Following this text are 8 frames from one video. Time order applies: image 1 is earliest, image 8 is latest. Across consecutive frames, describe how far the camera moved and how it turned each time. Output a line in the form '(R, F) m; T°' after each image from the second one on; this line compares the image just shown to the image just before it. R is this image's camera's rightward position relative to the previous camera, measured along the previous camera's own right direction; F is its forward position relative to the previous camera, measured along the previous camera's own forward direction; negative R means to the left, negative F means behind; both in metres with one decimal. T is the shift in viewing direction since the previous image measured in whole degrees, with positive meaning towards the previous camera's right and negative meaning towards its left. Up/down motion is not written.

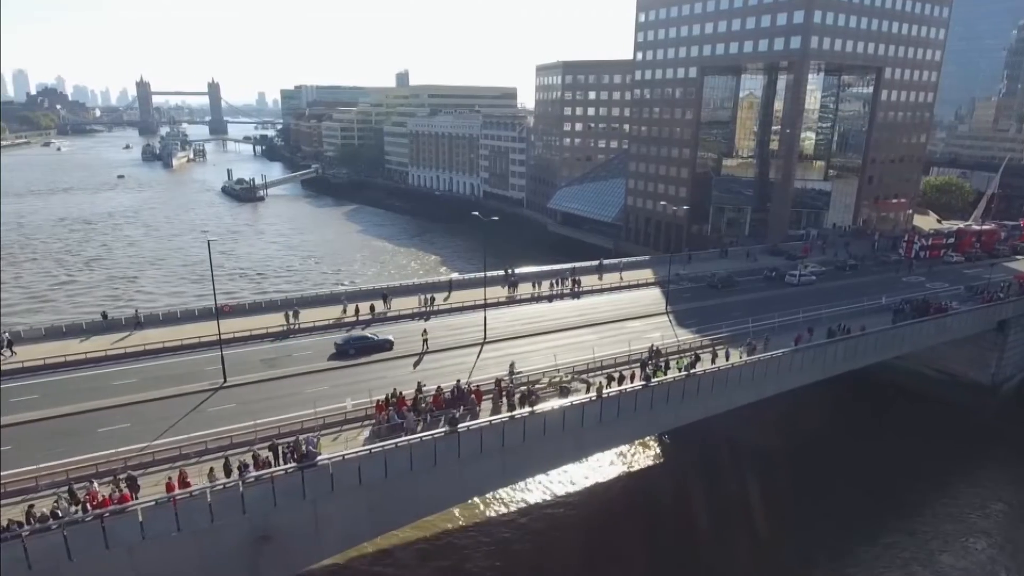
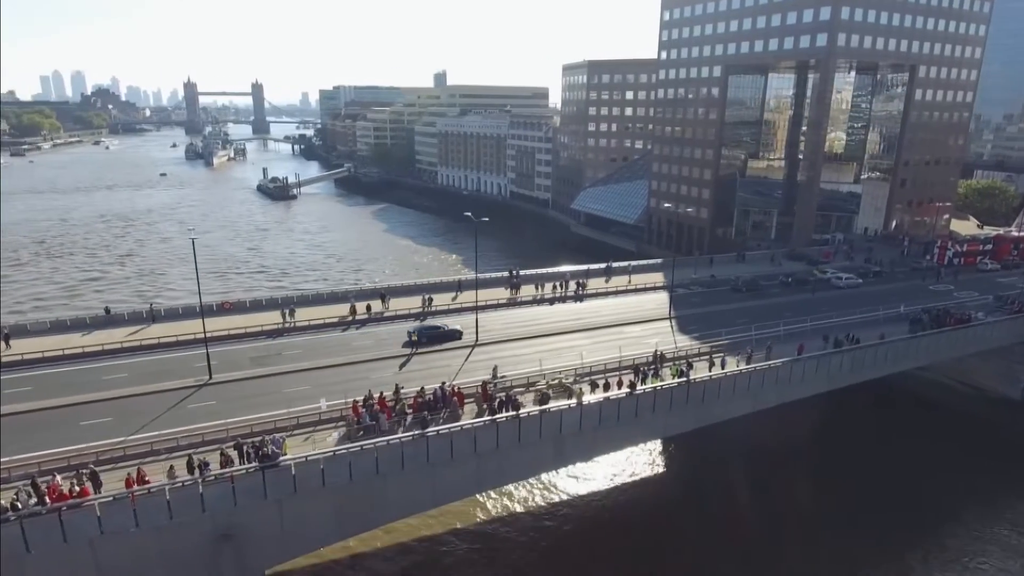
(+2.3, +0.5) m; -3°
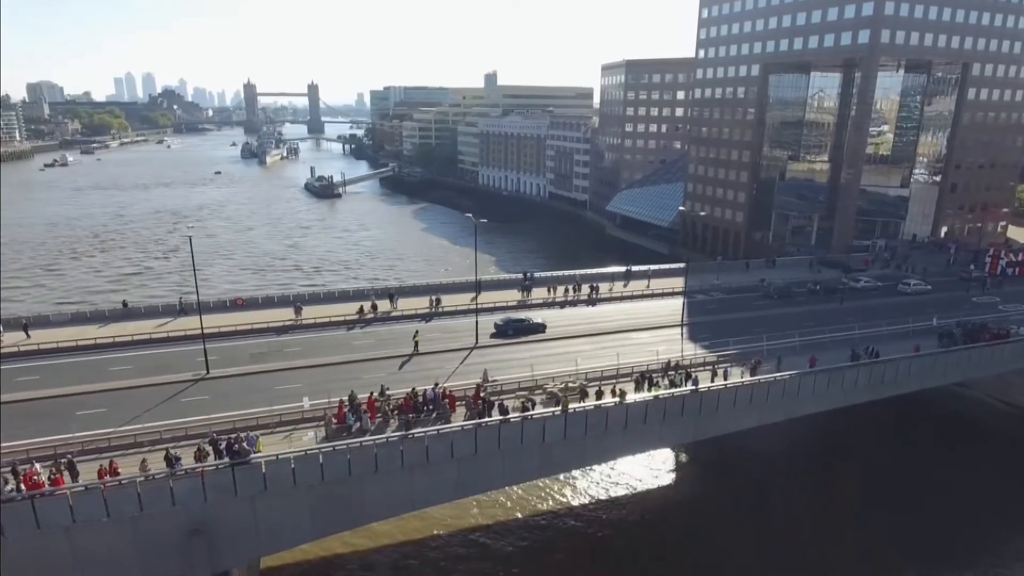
(+2.5, +0.6) m; -4°
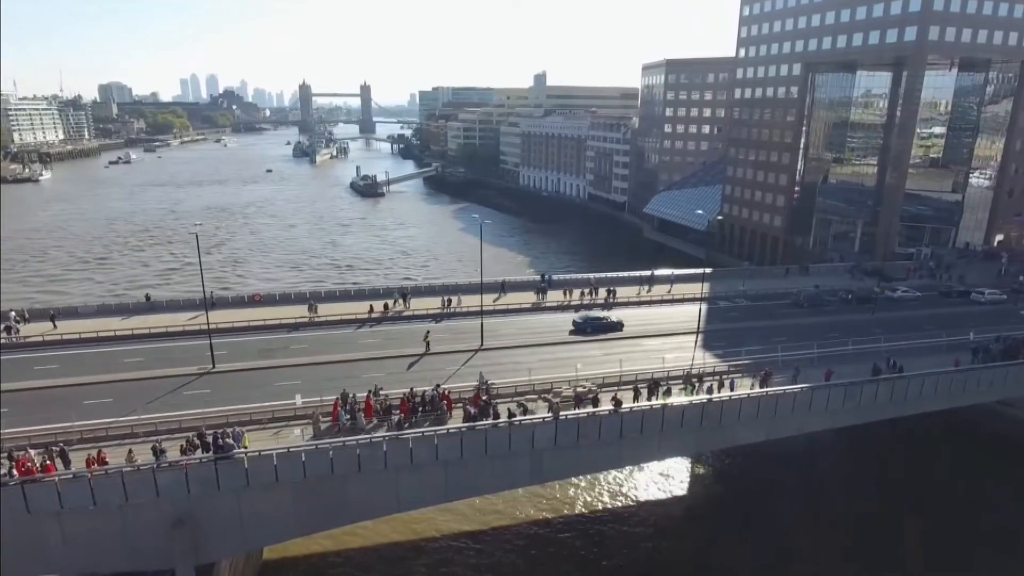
(+2.2, +0.5) m; -4°
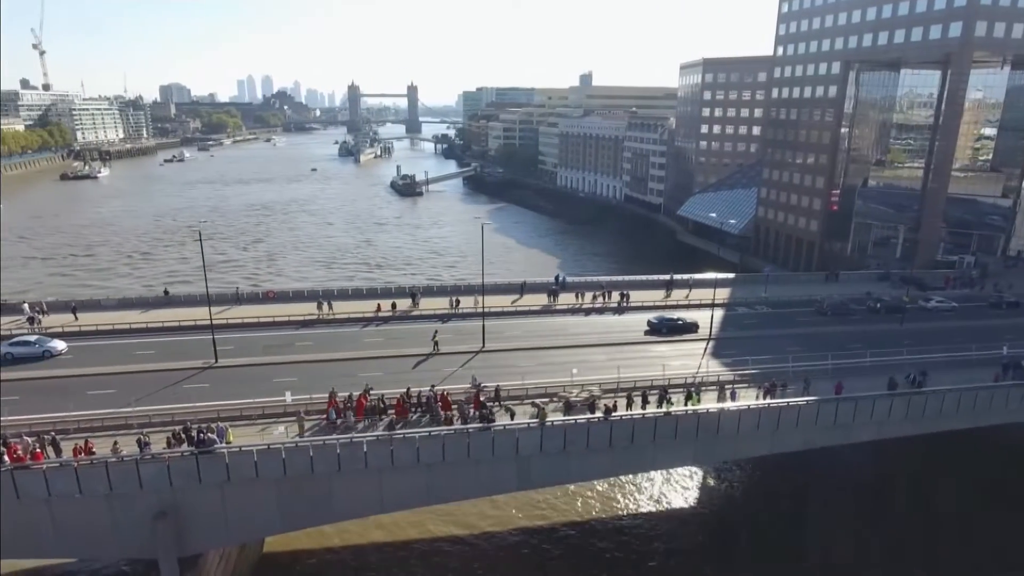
(+2.2, +0.4) m; -4°
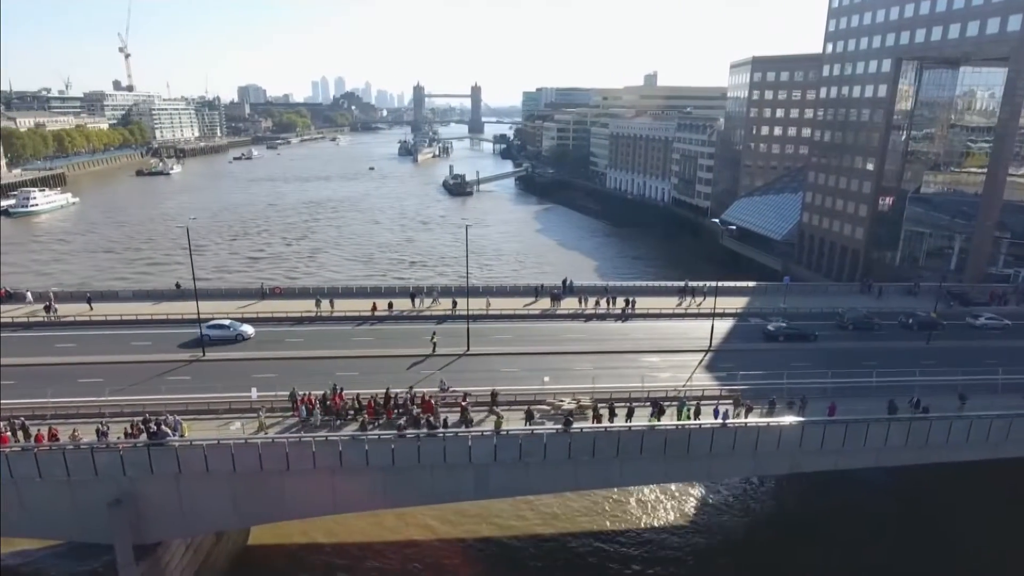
(+3.9, +0.8) m; -6°
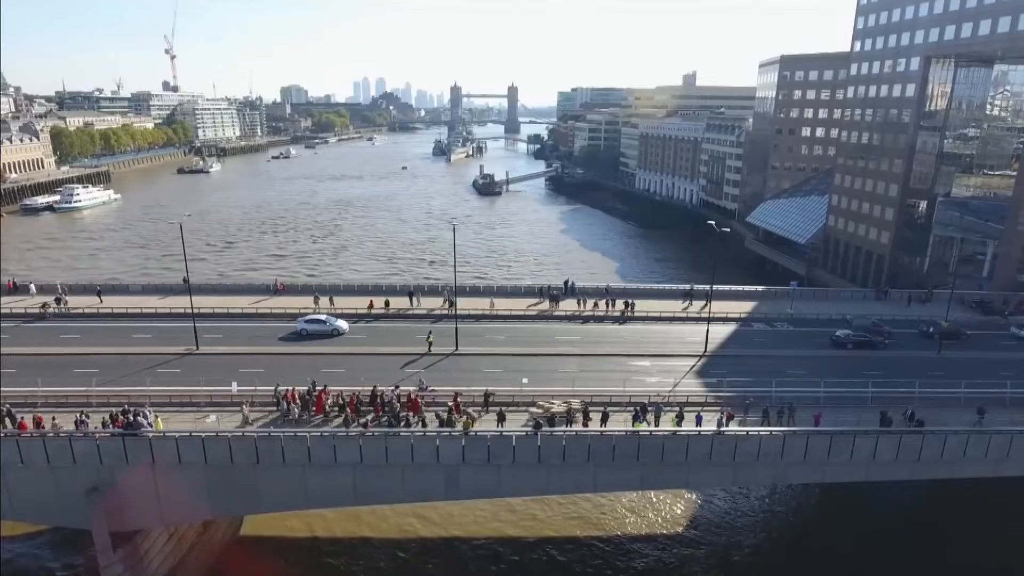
(+2.4, +0.2) m; -3°
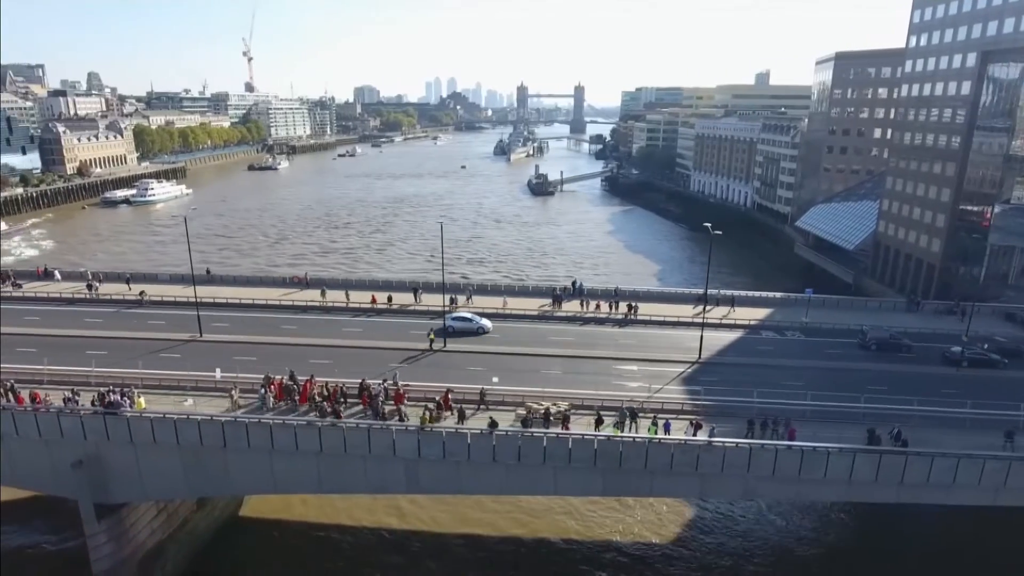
(+4.0, +0.2) m; -6°
